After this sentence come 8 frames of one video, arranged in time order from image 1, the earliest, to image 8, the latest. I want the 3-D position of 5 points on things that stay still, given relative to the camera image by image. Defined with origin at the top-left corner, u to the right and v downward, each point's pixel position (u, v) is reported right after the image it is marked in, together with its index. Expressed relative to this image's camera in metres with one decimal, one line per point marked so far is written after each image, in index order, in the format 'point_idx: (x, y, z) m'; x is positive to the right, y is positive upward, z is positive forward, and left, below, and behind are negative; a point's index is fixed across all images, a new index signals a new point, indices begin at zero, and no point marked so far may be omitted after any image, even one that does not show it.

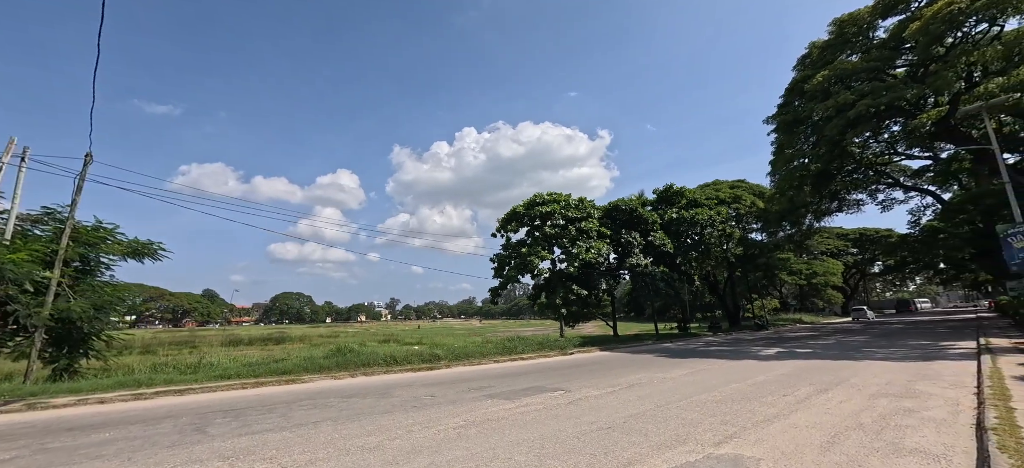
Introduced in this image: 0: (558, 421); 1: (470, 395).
0: (+0.6, -2.6, +6.1) m
1: (-0.9, -3.3, +8.8) m
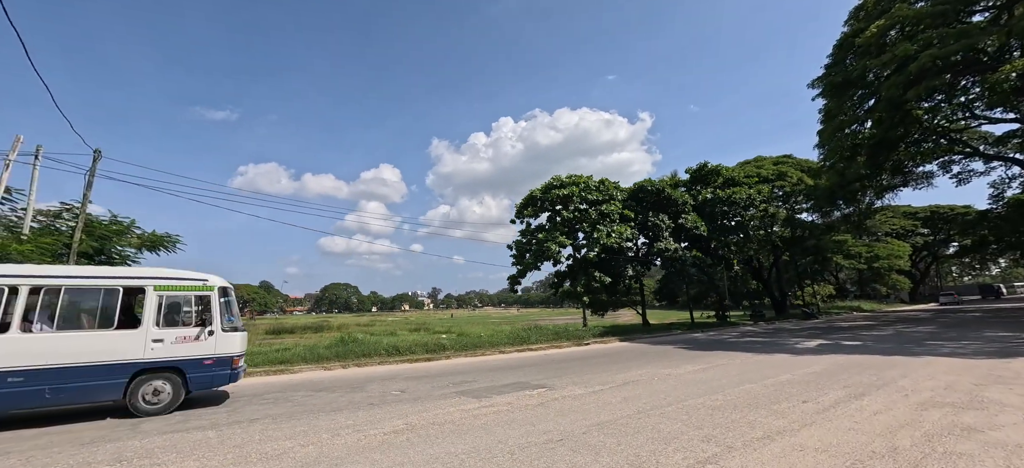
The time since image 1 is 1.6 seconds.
0: (-0.1, -2.3, +5.1) m
1: (-1.3, -2.9, +7.9) m
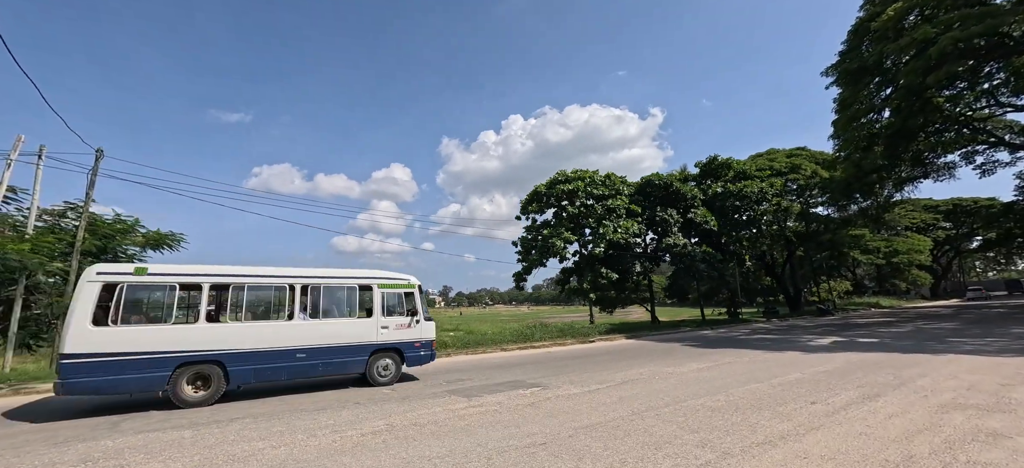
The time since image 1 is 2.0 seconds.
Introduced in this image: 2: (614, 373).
0: (-0.3, -2.2, +4.8) m
1: (-1.4, -2.7, +7.6) m
2: (+1.9, -2.7, +8.4) m
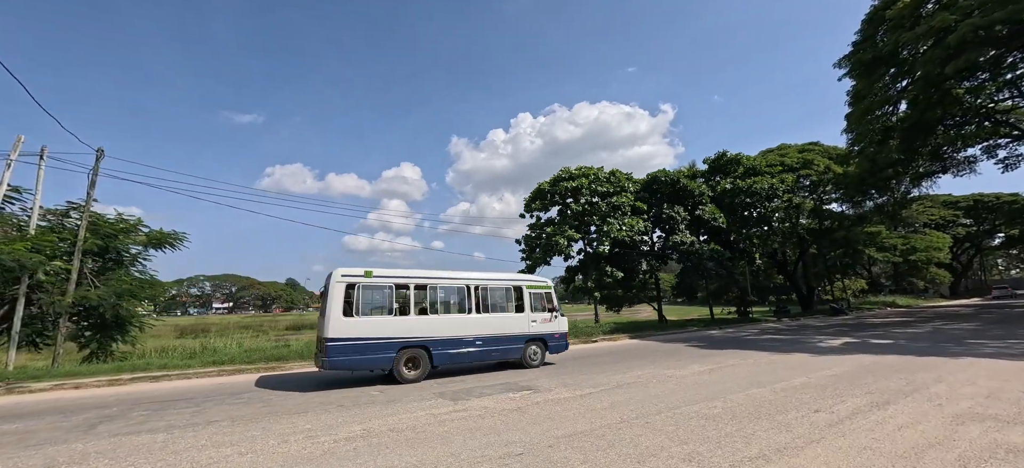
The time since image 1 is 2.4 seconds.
0: (-0.5, -2.1, +4.5) m
1: (-1.6, -2.7, +7.4) m
2: (+1.8, -2.6, +8.0) m
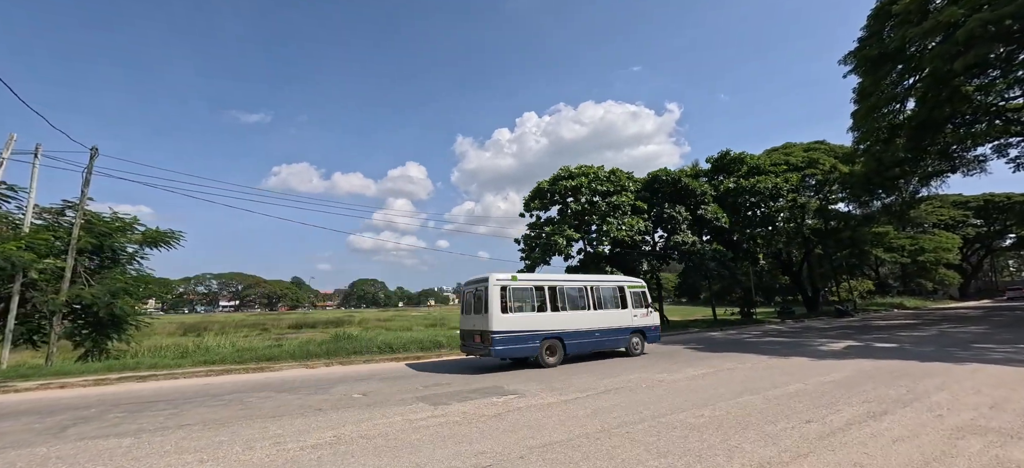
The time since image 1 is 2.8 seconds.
0: (-0.8, -2.1, +4.3) m
1: (-1.8, -2.7, +7.2) m
2: (+1.6, -2.6, +7.8) m
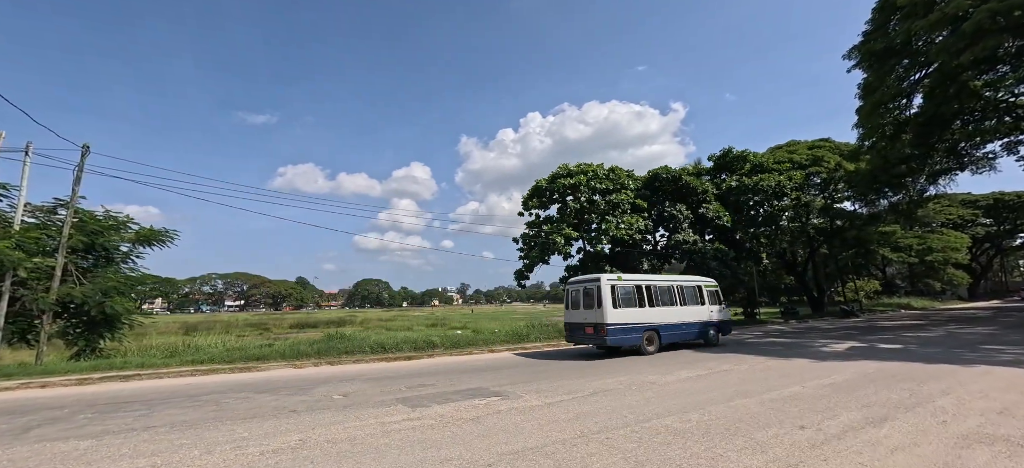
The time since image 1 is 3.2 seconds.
0: (-1.0, -2.1, +4.1) m
1: (-2.1, -2.6, +6.9) m
2: (+1.3, -2.5, +7.5) m
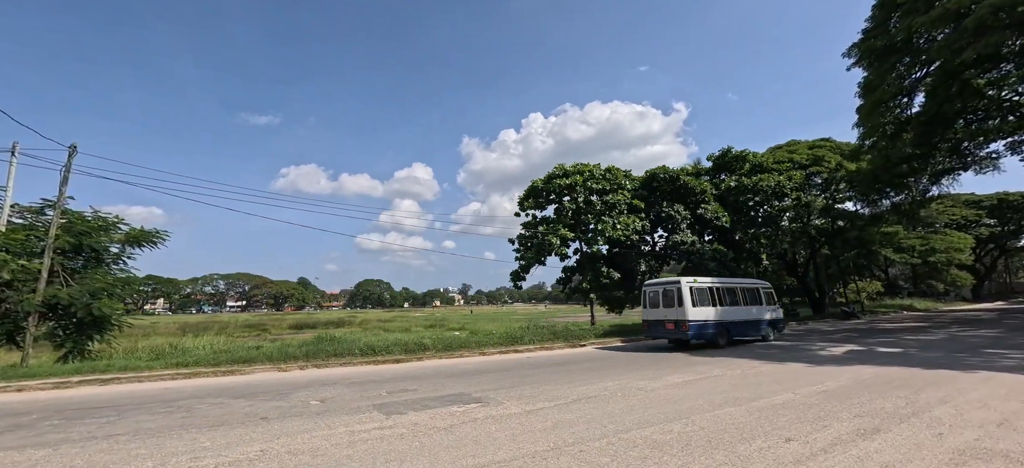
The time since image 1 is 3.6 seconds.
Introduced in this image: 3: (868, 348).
0: (-1.3, -2.1, +3.8) m
1: (-2.3, -2.6, +6.7) m
2: (+1.1, -2.5, +7.3) m
3: (+8.9, -2.9, +10.9) m
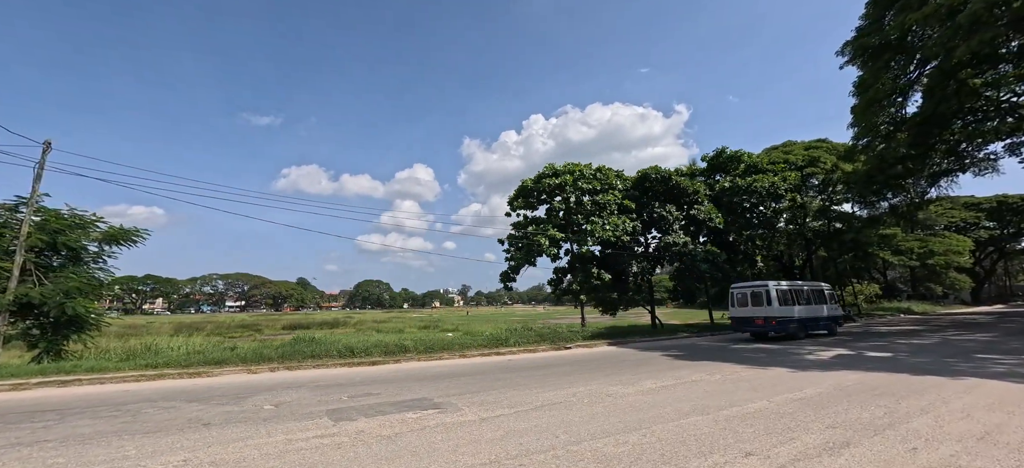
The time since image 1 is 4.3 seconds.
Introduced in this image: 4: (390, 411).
0: (-1.9, -2.0, +3.5) m
1: (-2.9, -2.6, +6.4) m
2: (+0.5, -2.5, +6.9) m
3: (+8.4, -2.9, +10.6) m
4: (-1.7, -2.4, +5.9) m
